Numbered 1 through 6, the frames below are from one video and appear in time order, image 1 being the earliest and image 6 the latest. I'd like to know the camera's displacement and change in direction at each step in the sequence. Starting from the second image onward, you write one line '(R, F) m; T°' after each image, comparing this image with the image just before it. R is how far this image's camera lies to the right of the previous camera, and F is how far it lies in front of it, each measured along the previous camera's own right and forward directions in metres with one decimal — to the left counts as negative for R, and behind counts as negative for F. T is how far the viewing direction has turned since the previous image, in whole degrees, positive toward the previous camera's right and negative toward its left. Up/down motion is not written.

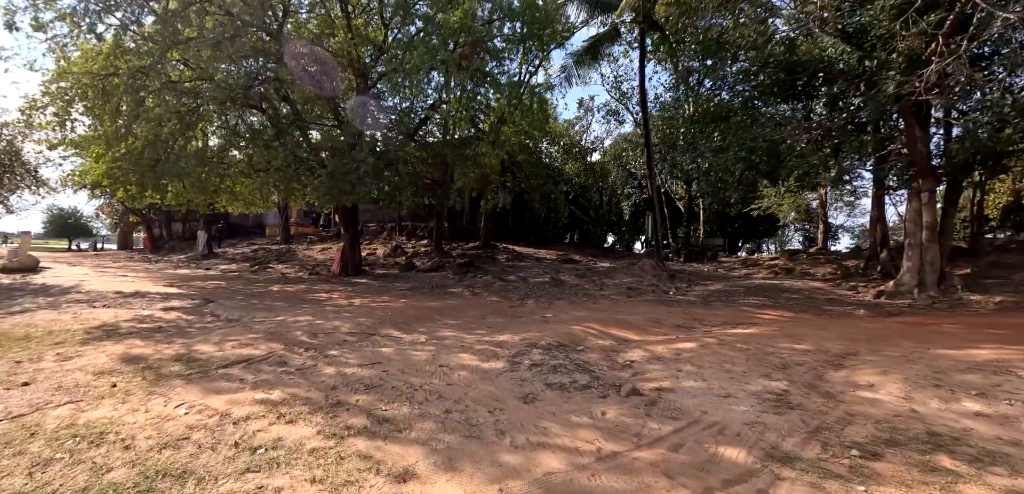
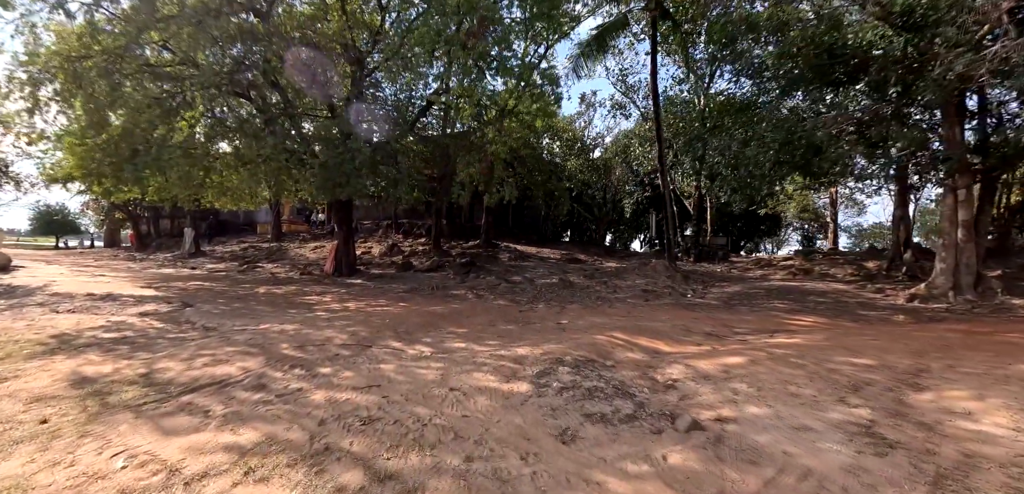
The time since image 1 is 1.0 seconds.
(-0.3, +0.7) m; +1°
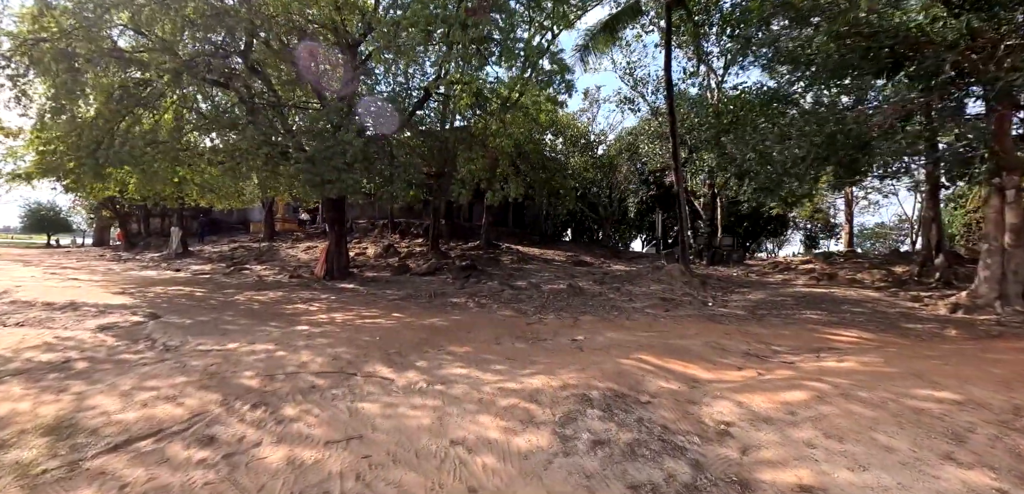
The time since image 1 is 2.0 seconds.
(-0.1, +0.8) m; 0°
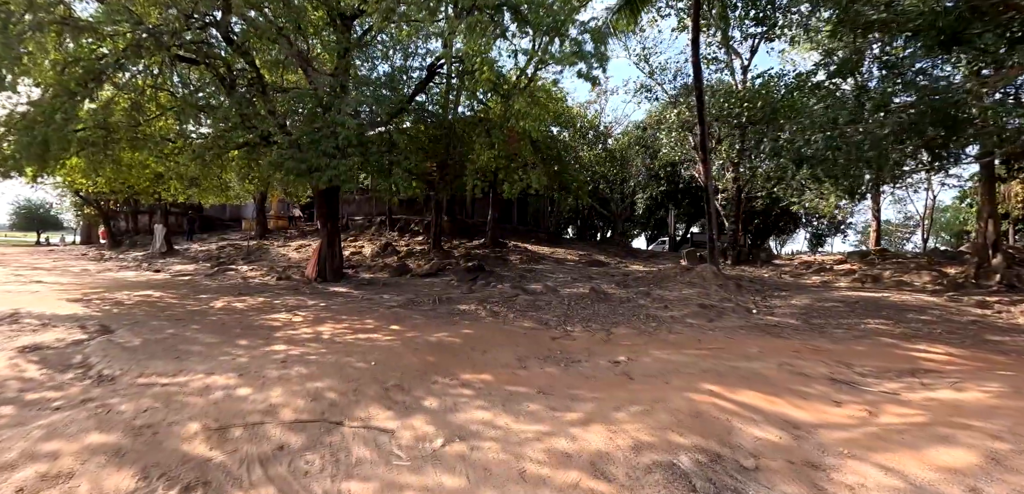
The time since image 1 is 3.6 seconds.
(-0.3, +1.1) m; 0°
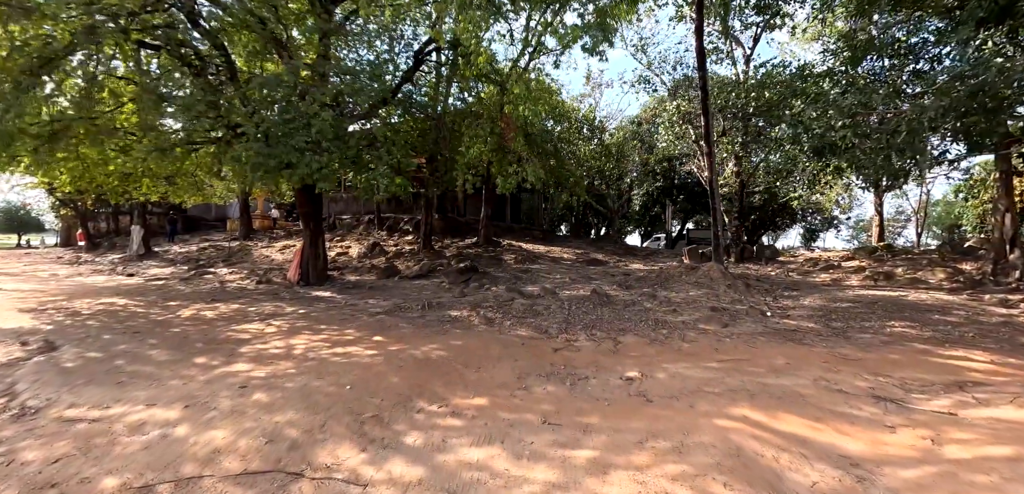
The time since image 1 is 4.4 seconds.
(0.0, +0.6) m; +1°
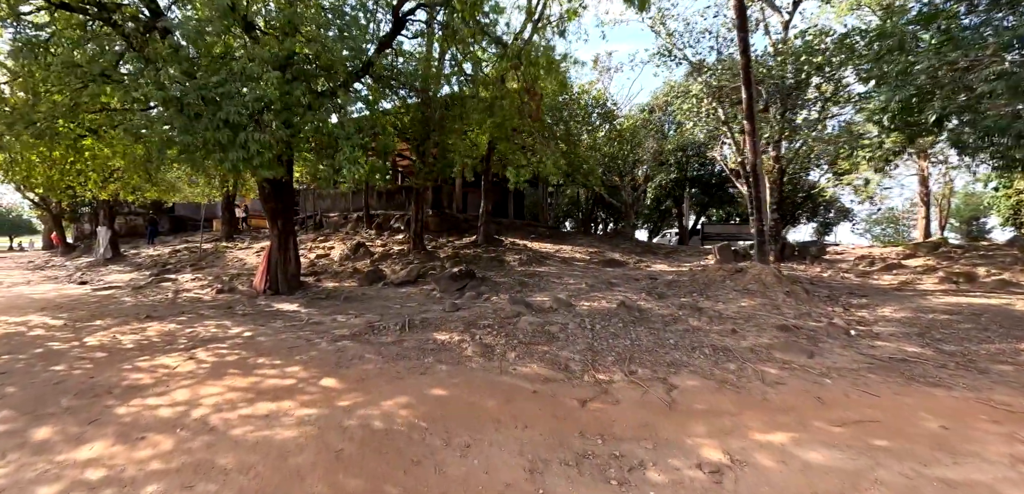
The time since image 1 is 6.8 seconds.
(0.0, +1.7) m; 0°
